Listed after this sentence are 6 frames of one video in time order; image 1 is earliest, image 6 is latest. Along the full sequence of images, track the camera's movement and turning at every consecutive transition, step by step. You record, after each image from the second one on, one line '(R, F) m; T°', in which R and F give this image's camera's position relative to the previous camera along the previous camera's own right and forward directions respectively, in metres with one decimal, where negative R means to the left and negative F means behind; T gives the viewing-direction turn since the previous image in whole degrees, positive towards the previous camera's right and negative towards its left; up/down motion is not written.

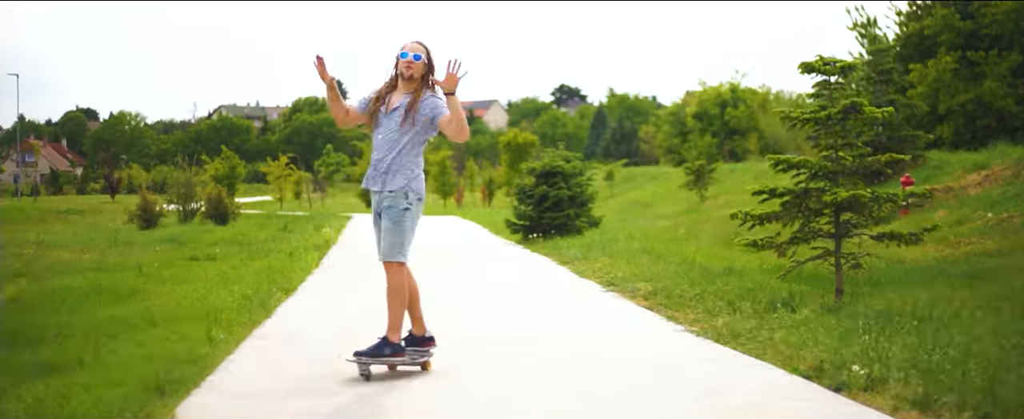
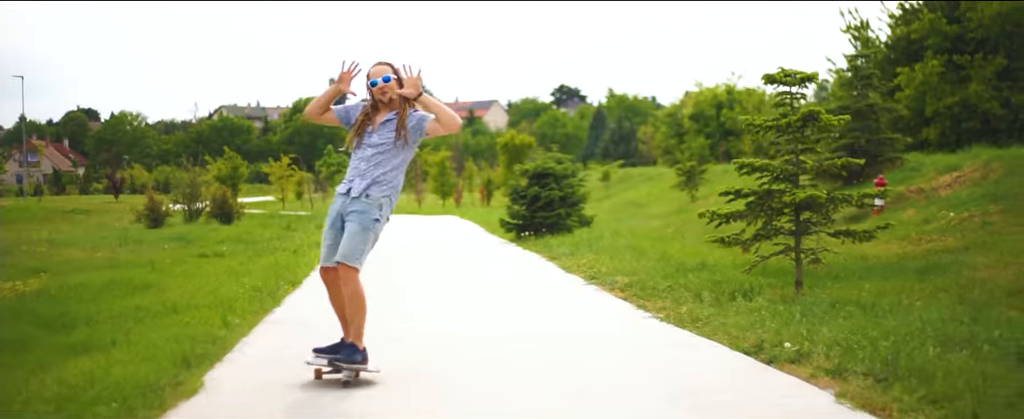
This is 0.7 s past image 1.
(+0.1, -0.3) m; 0°
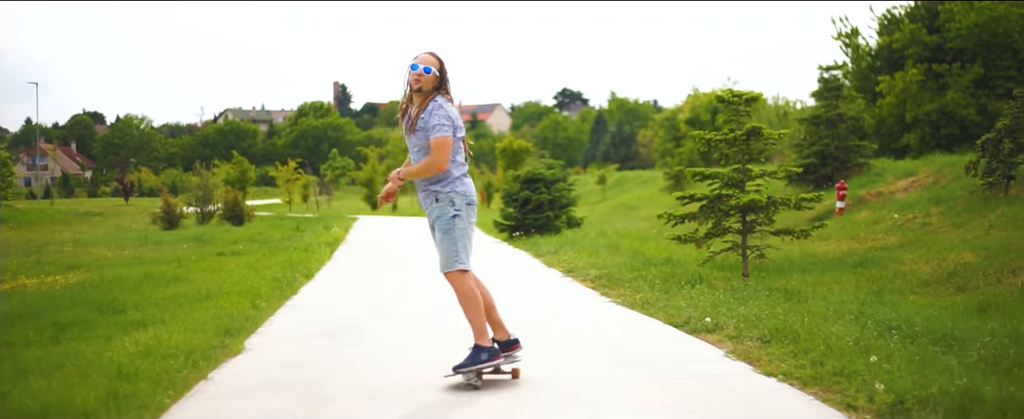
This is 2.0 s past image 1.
(+0.1, -0.6) m; 0°
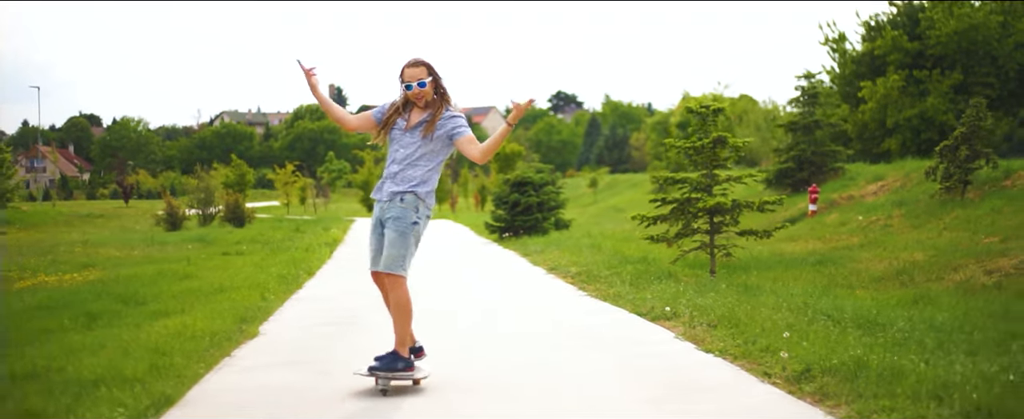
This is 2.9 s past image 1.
(0.0, -0.4) m; 0°
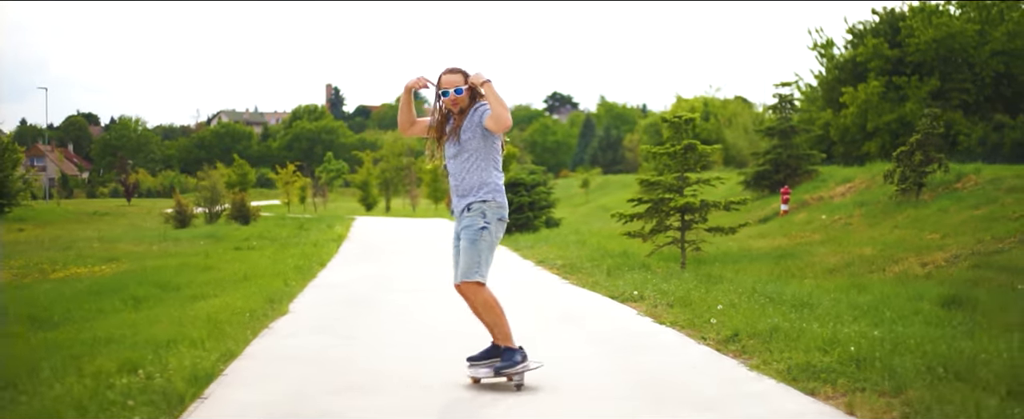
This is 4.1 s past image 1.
(0.0, -0.6) m; 0°
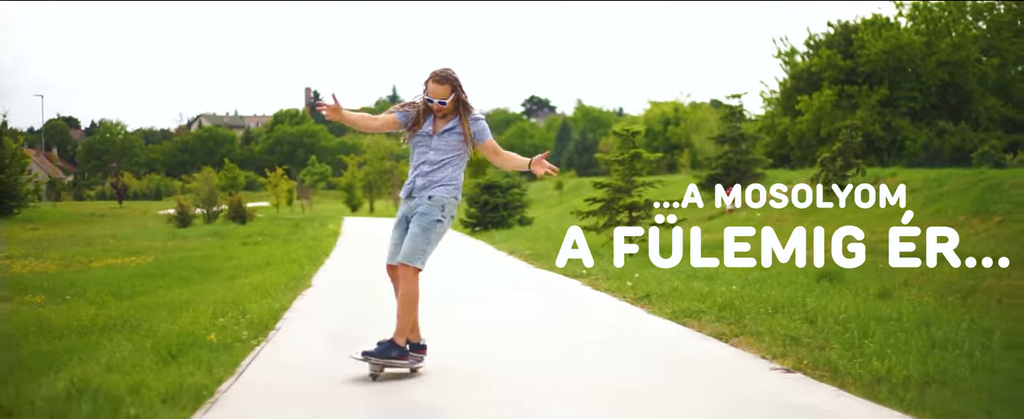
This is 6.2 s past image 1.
(0.0, -1.0) m; +1°
